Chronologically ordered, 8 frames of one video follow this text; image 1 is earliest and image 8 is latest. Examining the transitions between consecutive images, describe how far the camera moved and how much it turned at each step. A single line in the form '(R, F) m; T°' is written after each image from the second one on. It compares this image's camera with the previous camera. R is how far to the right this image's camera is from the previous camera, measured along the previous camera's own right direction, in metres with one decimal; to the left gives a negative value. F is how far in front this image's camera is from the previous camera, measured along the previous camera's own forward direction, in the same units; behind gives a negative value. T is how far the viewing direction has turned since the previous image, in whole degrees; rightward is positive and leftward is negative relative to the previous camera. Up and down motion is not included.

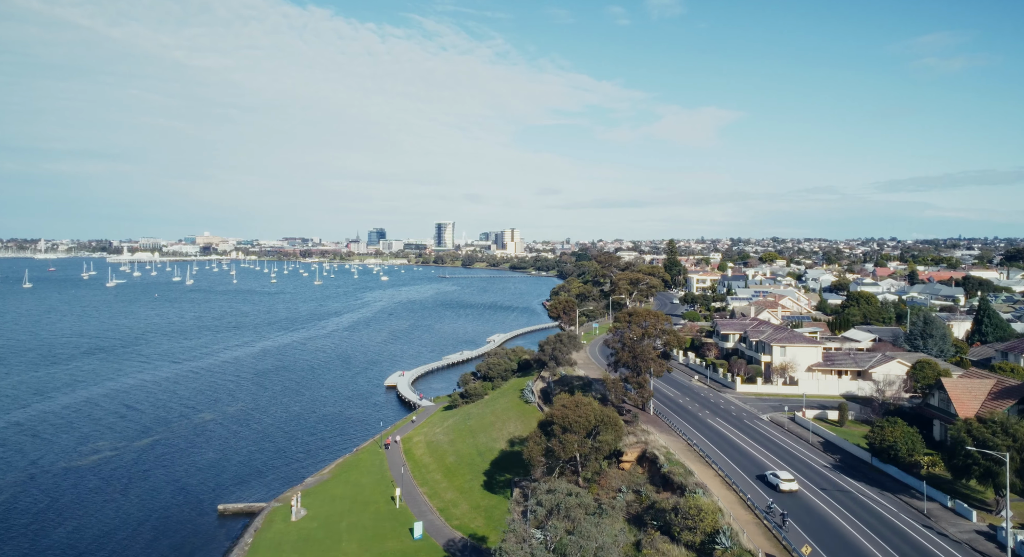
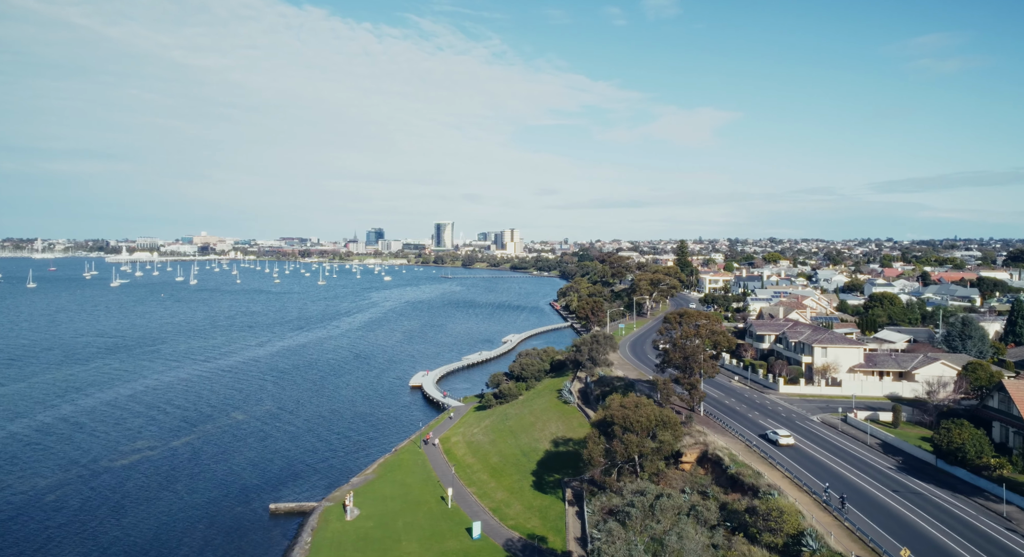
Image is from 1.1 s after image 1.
(-1.7, +0.1) m; -1°
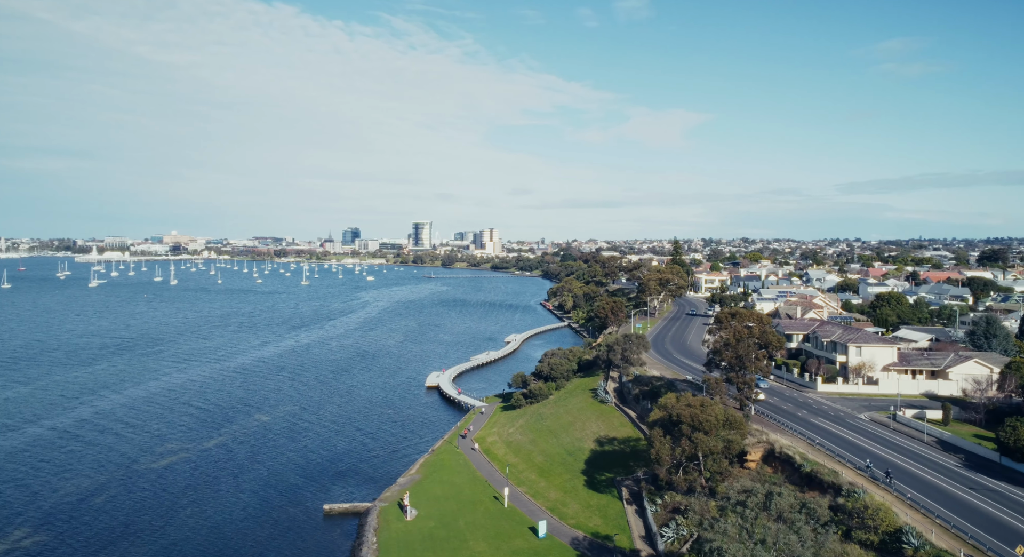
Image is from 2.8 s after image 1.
(-2.5, 0.0) m; +1°
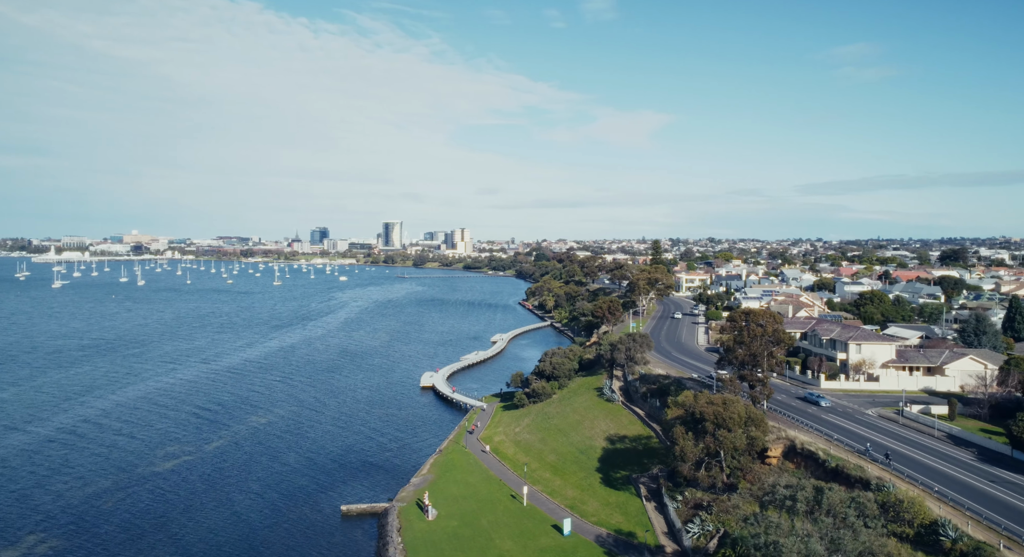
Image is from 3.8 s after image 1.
(-1.5, -0.1) m; +2°
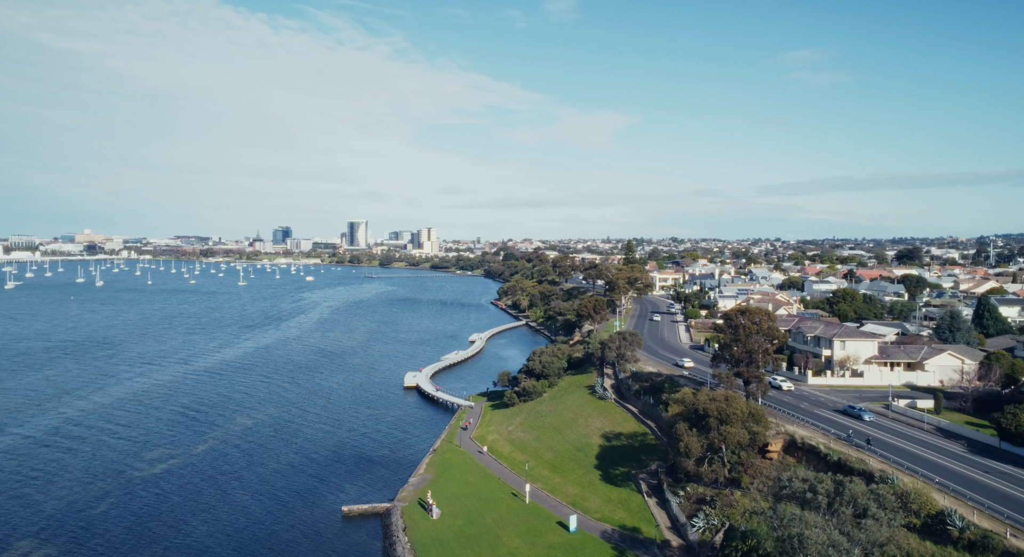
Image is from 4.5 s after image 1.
(-1.1, -0.1) m; +2°
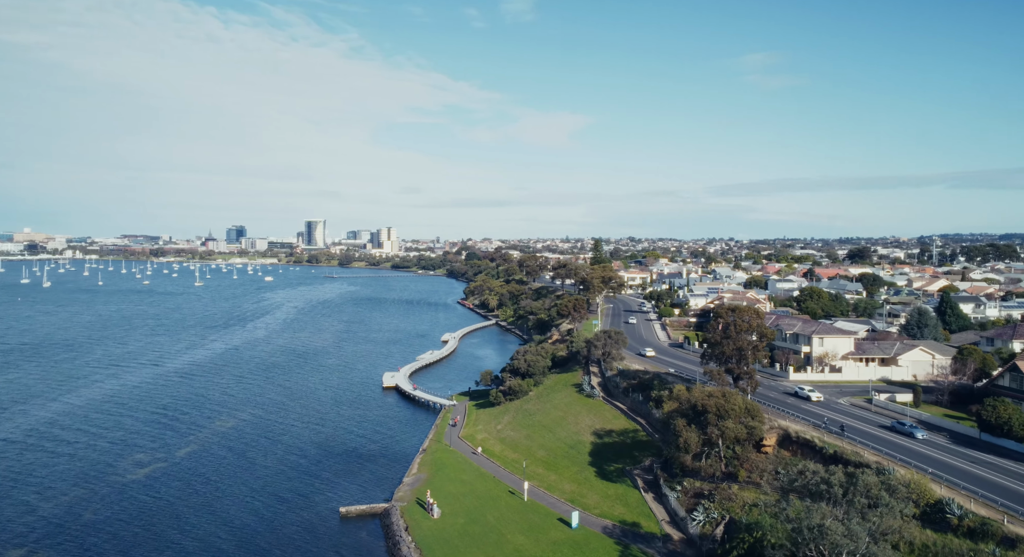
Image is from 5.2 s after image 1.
(-1.2, -0.1) m; +3°
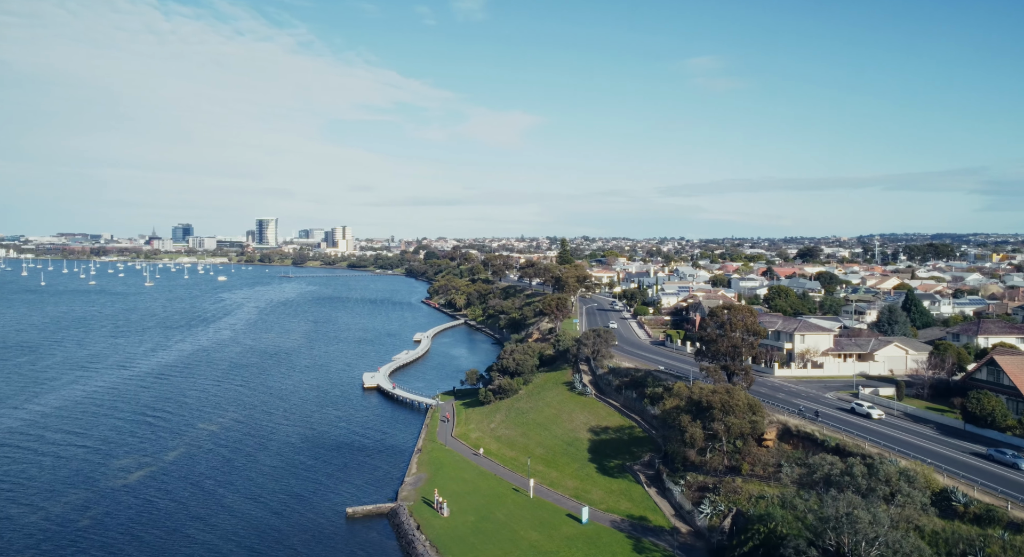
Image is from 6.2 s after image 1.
(-1.6, -0.2) m; +3°
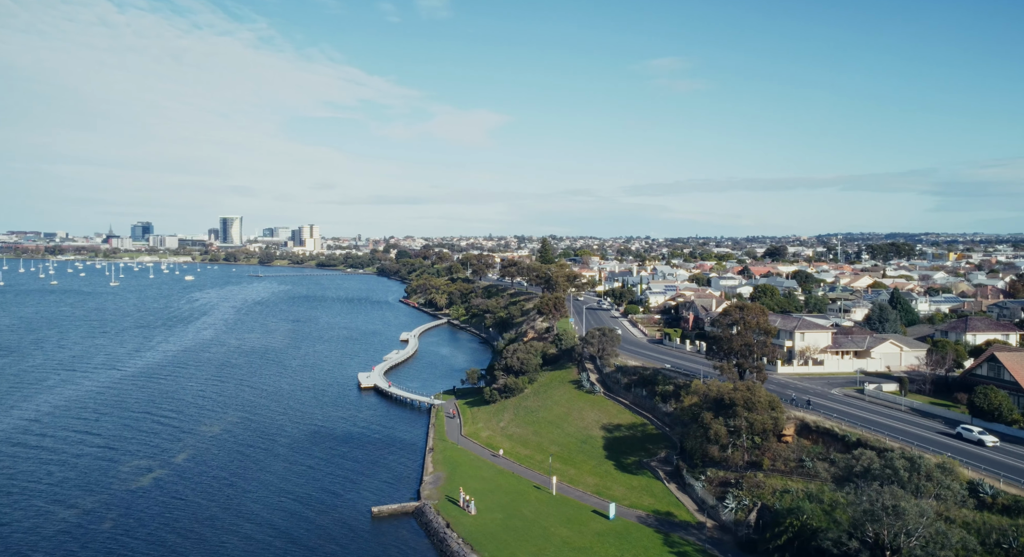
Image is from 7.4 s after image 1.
(-1.8, -0.3) m; +2°
